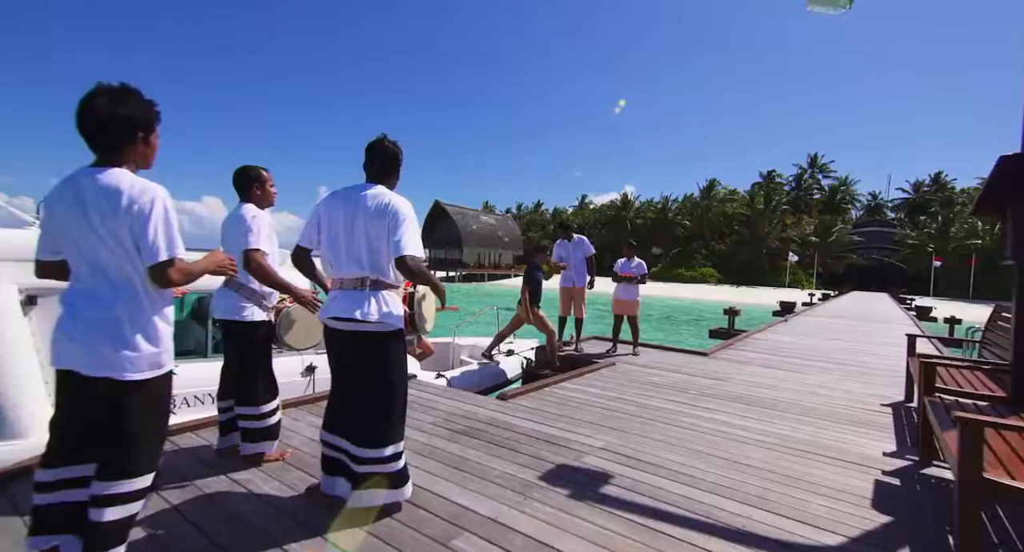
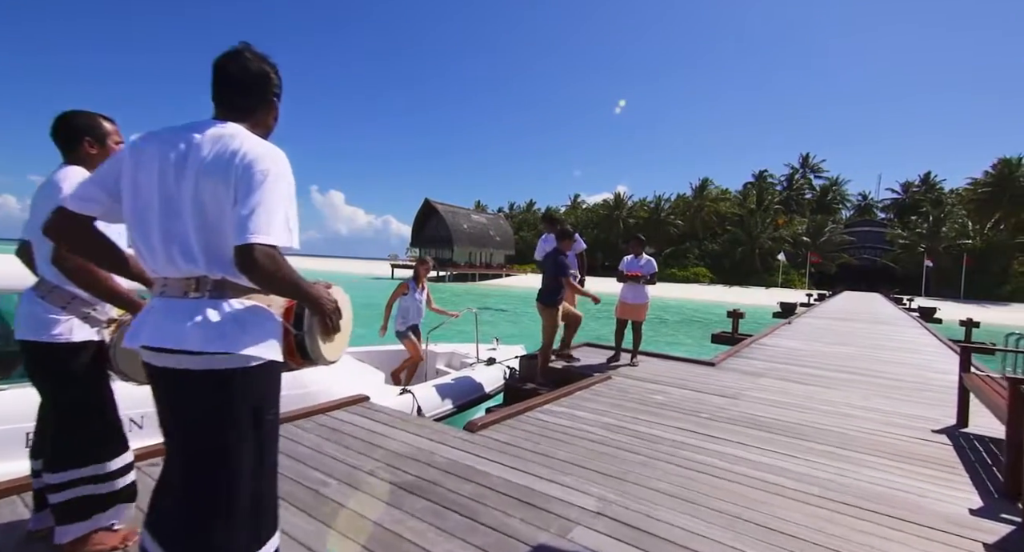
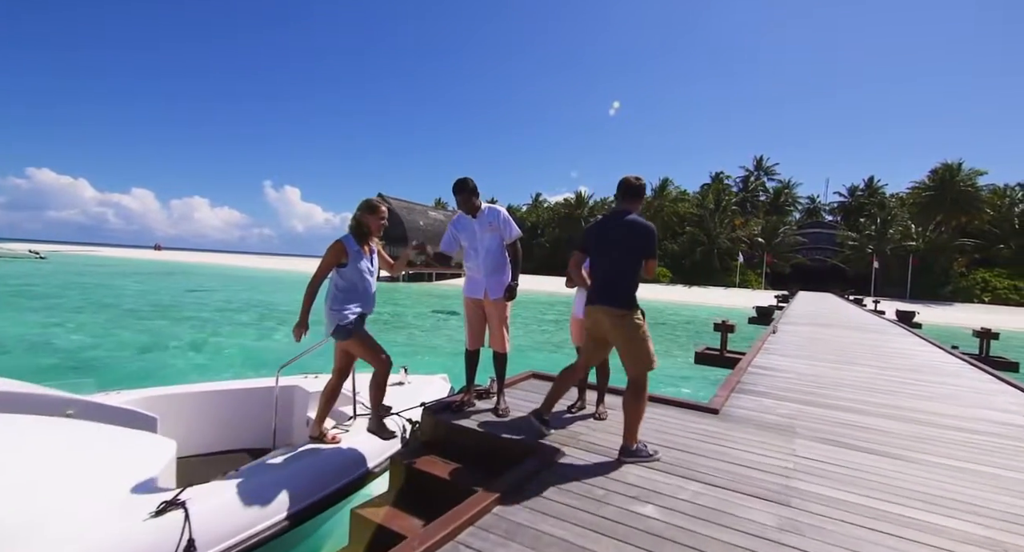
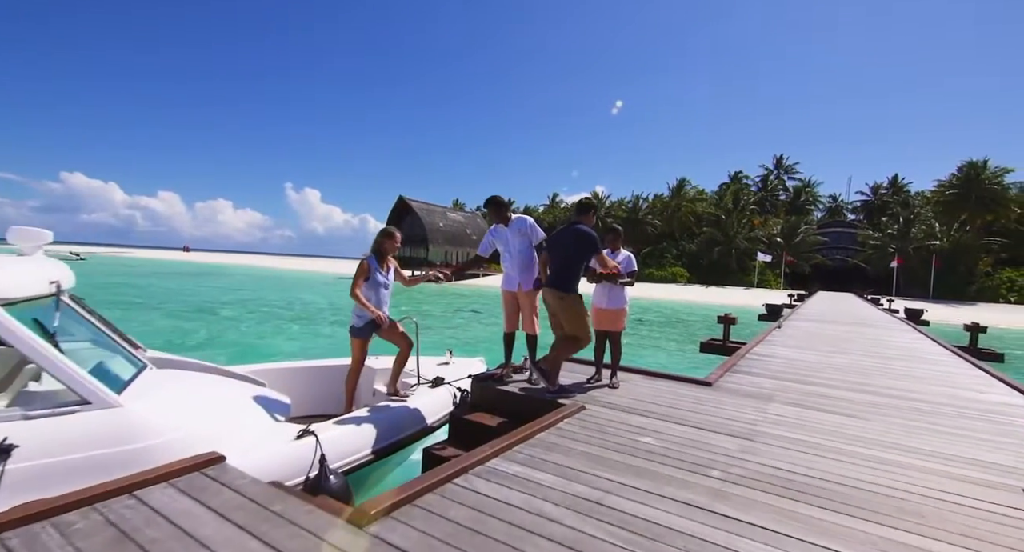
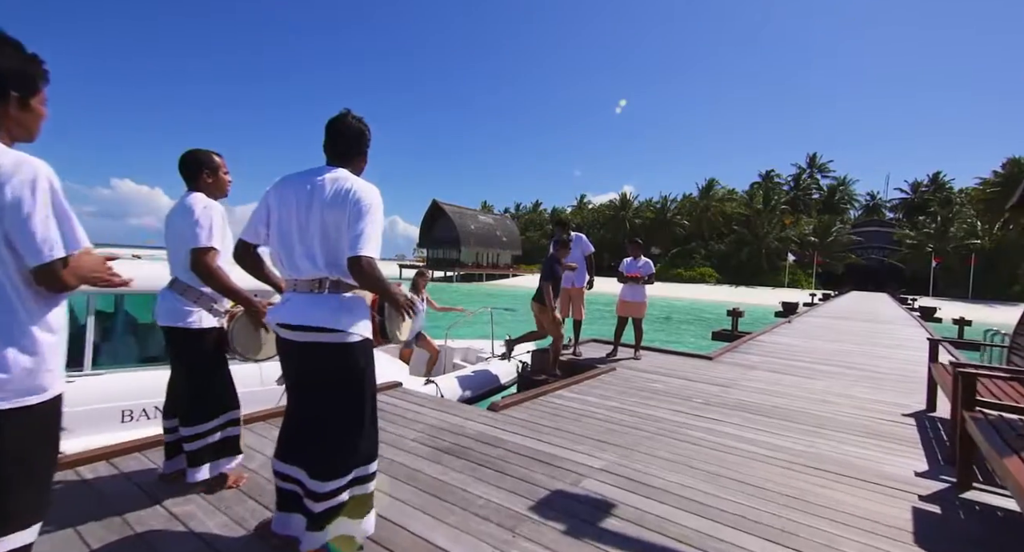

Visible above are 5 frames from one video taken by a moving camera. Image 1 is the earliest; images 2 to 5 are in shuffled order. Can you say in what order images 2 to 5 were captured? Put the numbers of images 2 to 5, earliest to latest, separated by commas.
5, 2, 4, 3
